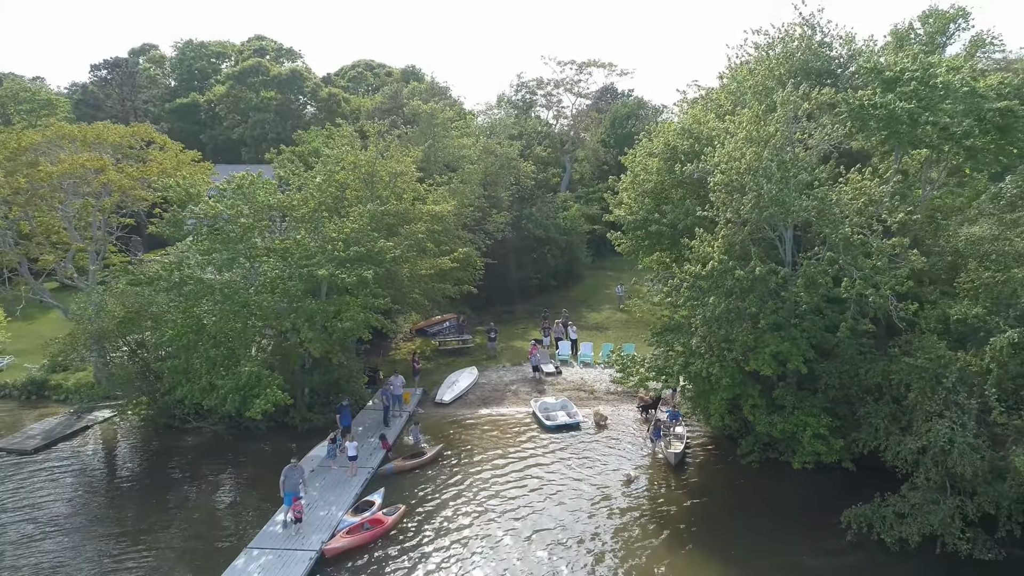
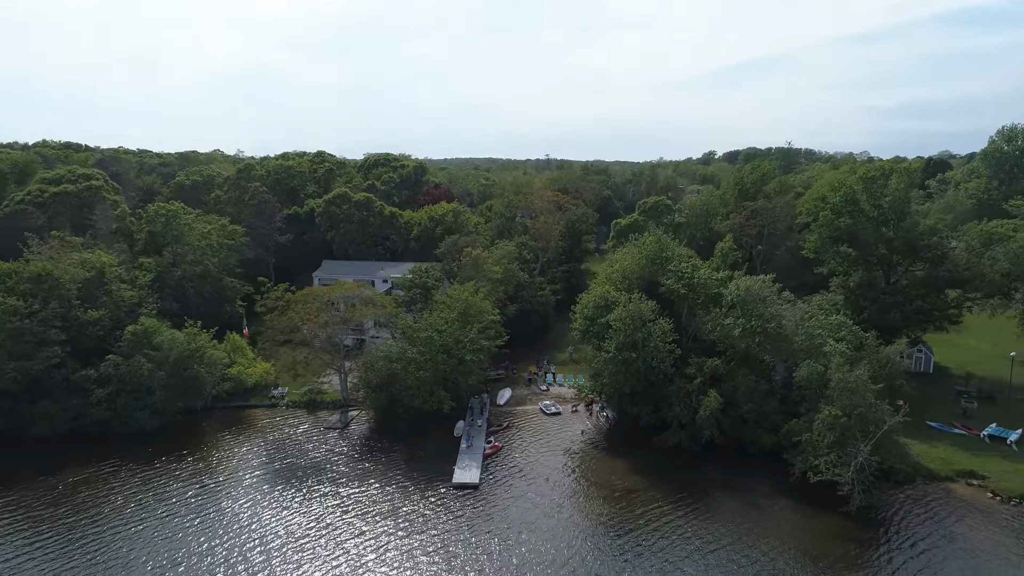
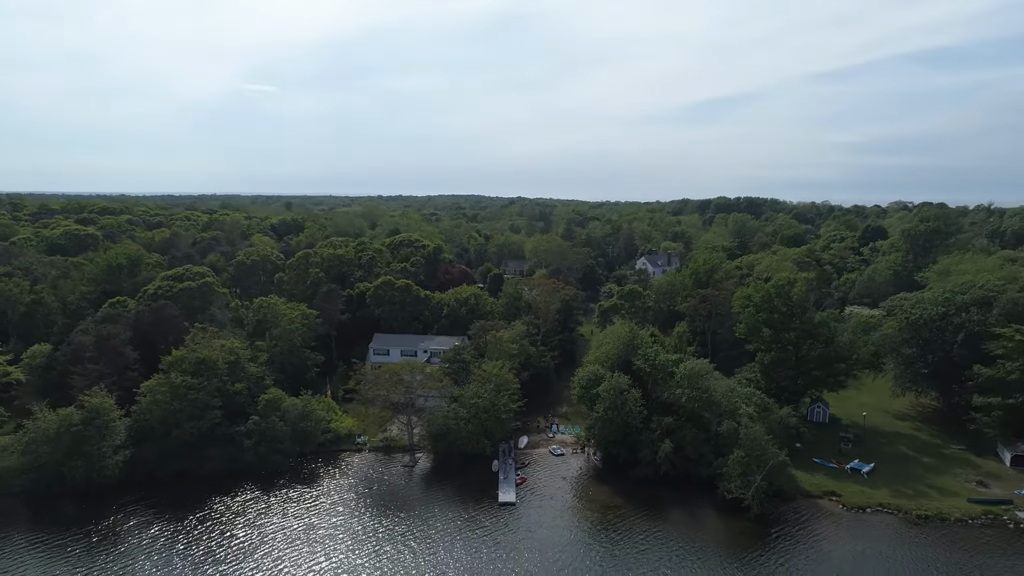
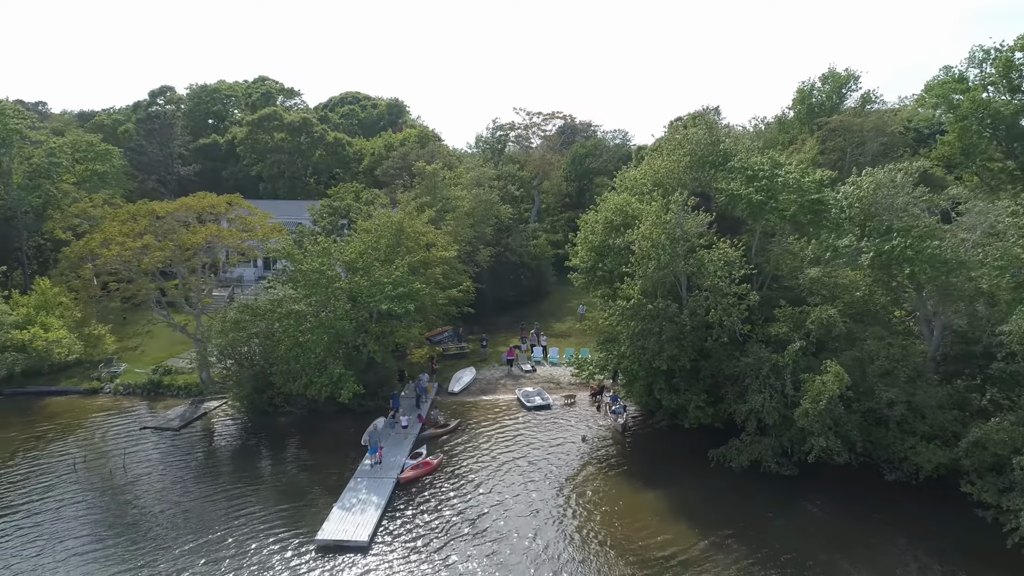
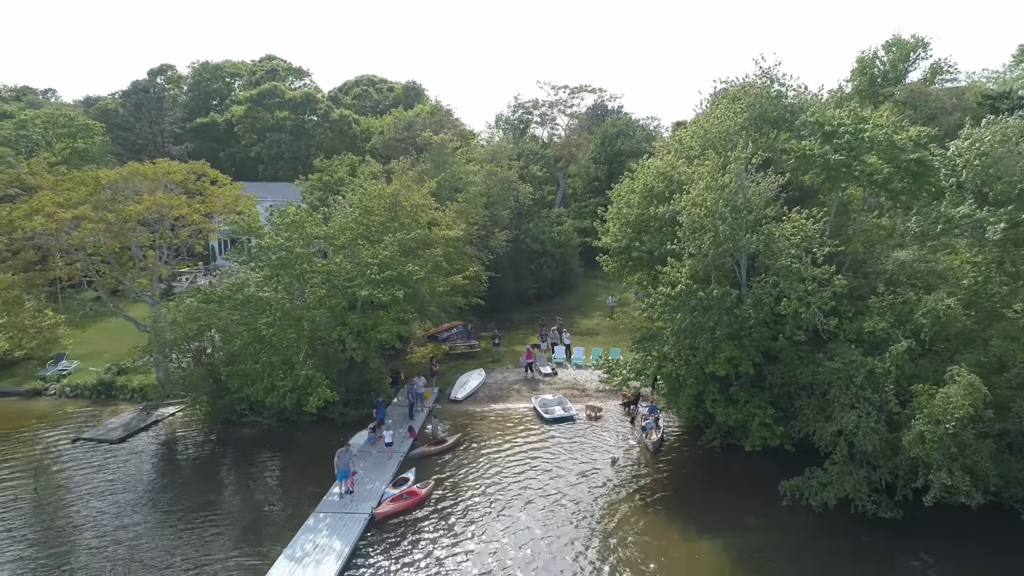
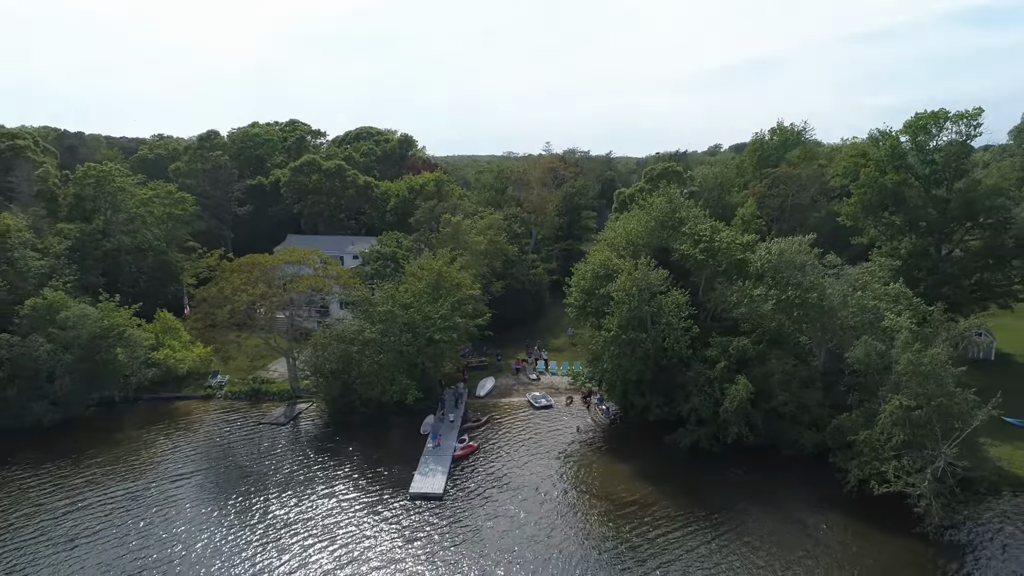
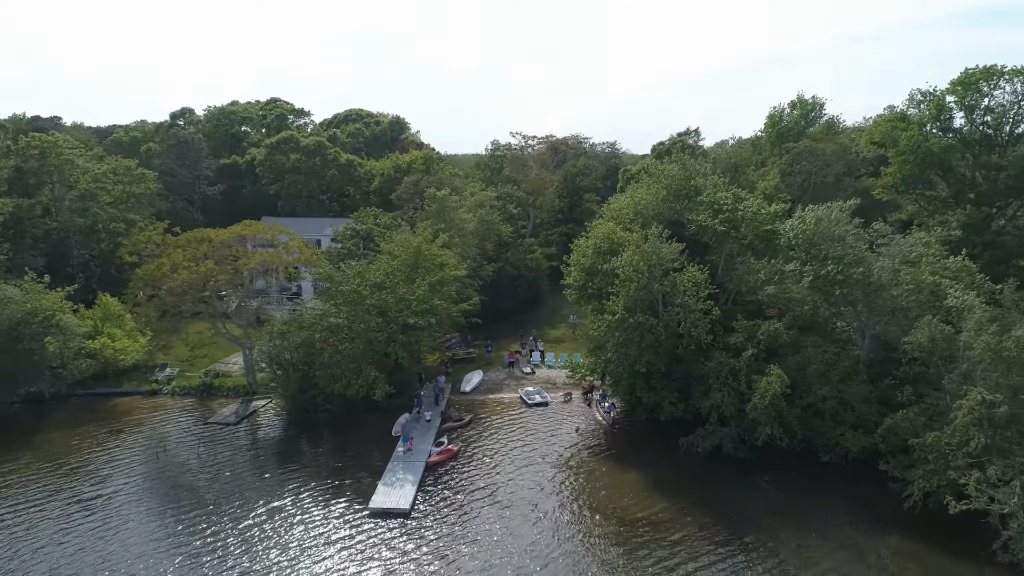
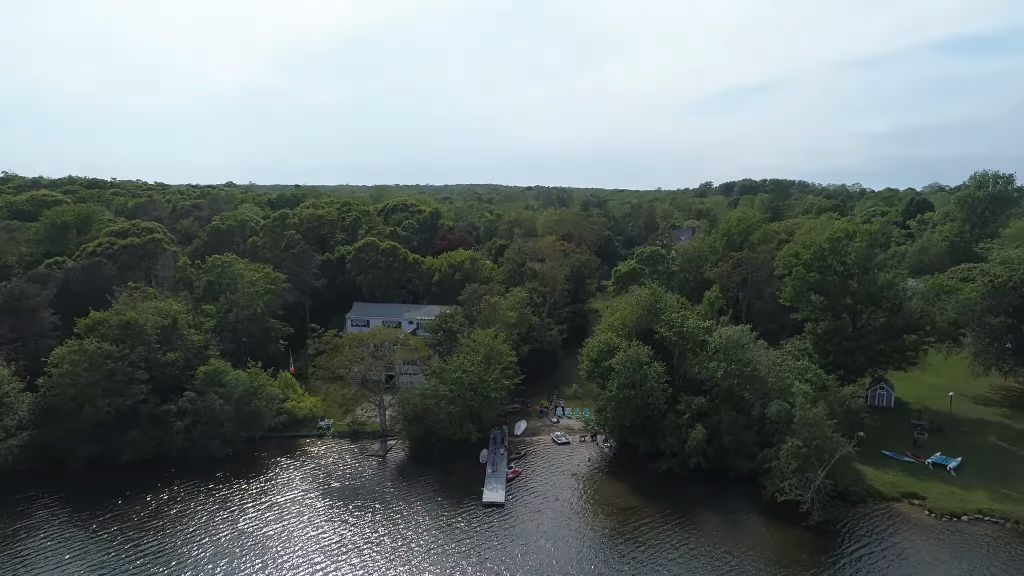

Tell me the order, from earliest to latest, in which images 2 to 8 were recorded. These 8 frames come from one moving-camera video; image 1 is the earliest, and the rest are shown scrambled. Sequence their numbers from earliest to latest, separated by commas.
5, 4, 7, 6, 2, 8, 3
